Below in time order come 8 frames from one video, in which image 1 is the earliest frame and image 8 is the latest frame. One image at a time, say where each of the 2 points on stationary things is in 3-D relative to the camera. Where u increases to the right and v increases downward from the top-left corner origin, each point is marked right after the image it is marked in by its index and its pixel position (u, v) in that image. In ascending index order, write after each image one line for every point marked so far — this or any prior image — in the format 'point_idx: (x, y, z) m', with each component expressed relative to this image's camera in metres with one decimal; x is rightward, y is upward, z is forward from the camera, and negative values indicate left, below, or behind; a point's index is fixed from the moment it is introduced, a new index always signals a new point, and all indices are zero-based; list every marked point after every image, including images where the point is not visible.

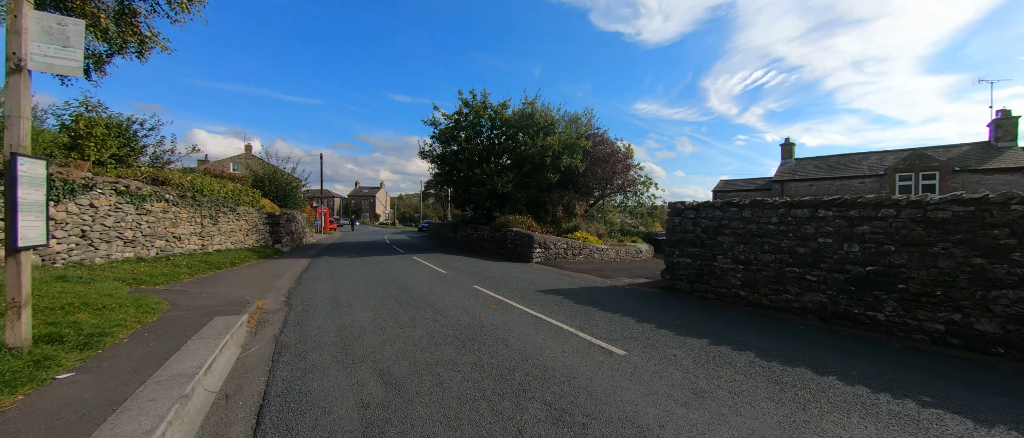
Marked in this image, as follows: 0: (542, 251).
0: (+1.3, -1.4, +14.9) m
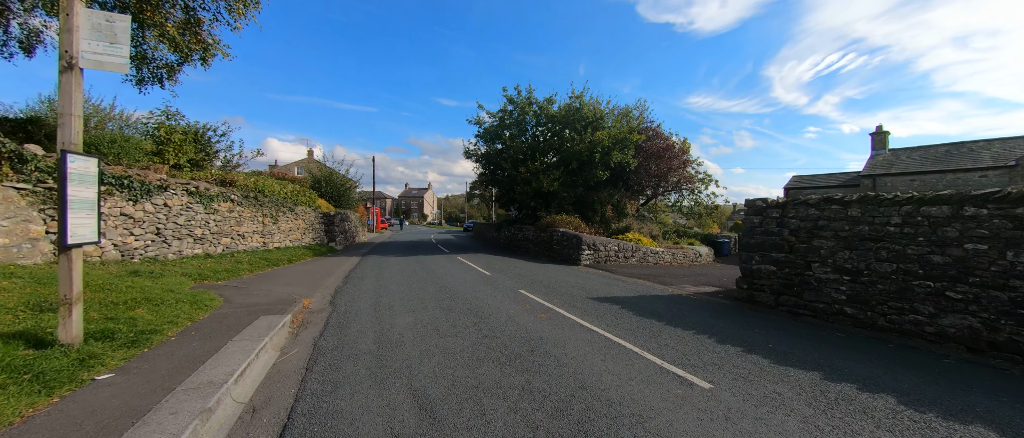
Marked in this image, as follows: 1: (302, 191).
0: (+3.2, -1.4, +14.0) m
1: (-10.8, +1.4, +17.7) m
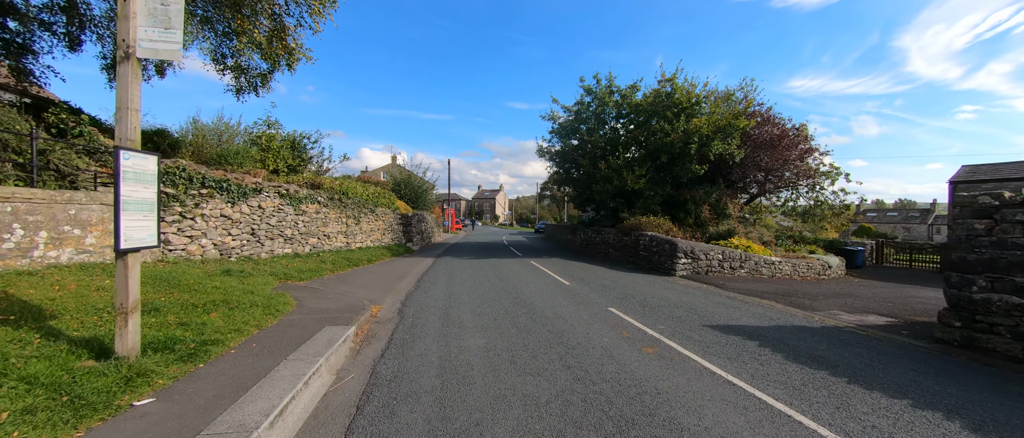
0: (+6.0, -1.5, +11.8) m
1: (-6.9, +1.4, +18.4) m
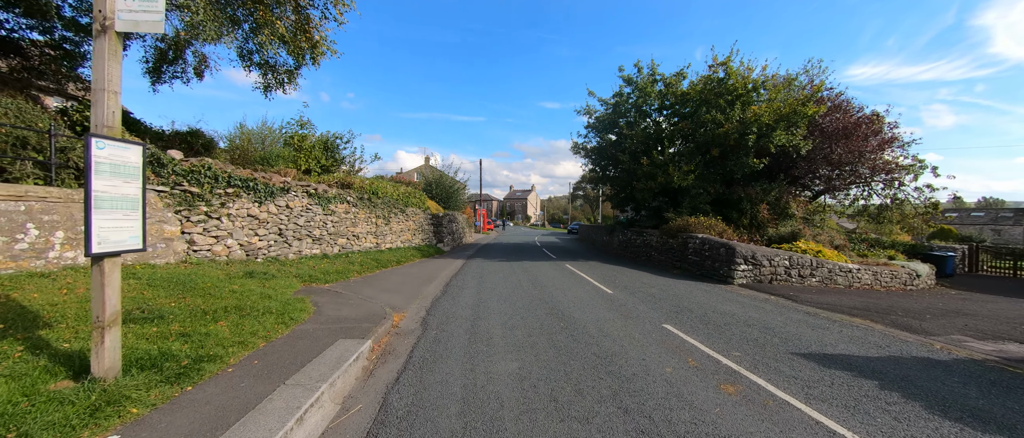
0: (+7.1, -1.5, +10.4) m
1: (-5.2, +1.4, +18.1) m
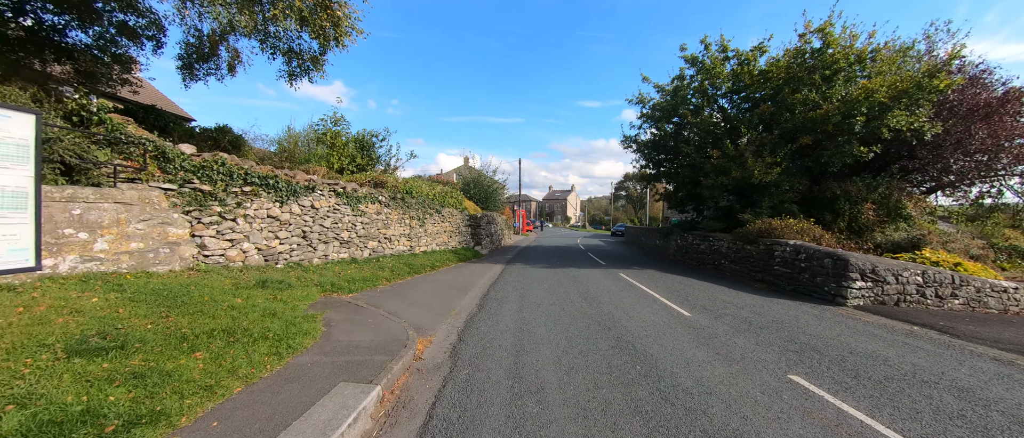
0: (+8.3, -1.6, +8.1) m
1: (-3.1, +1.3, +17.1) m
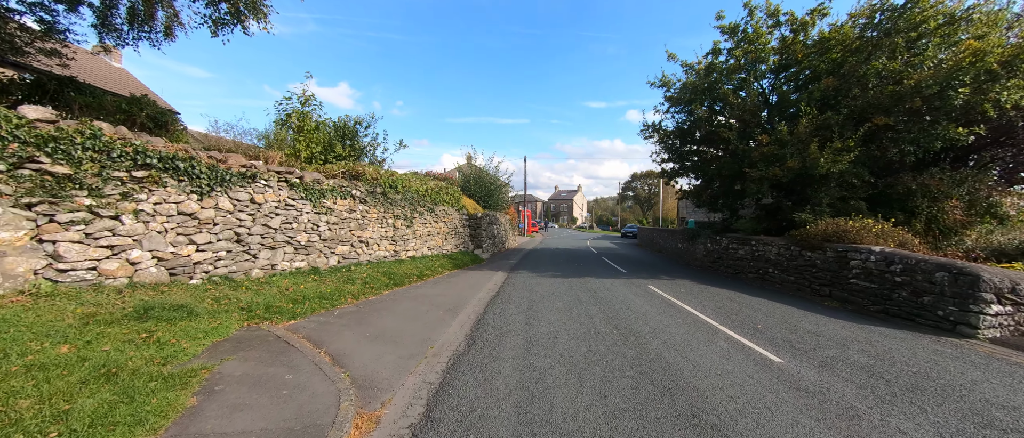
0: (+8.3, -1.6, +5.8) m
1: (-2.9, +1.3, +15.0) m
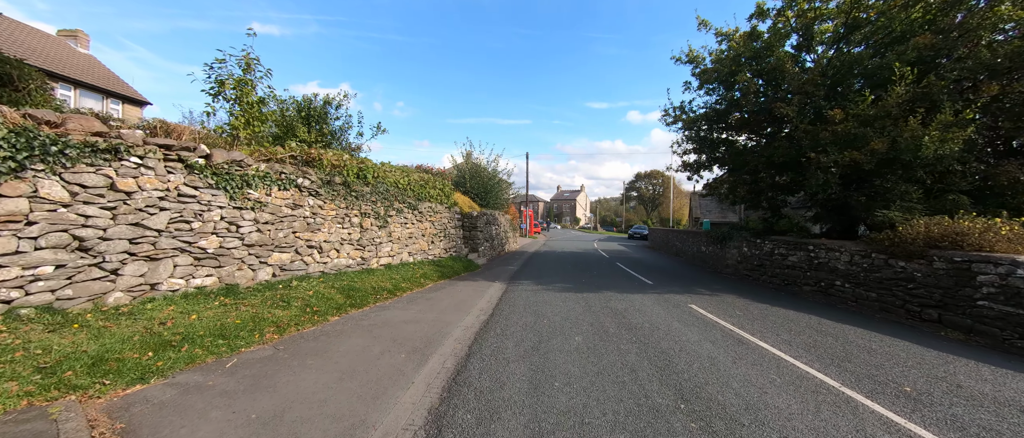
0: (+8.3, -1.5, +3.5) m
1: (-2.9, +1.4, +12.7) m
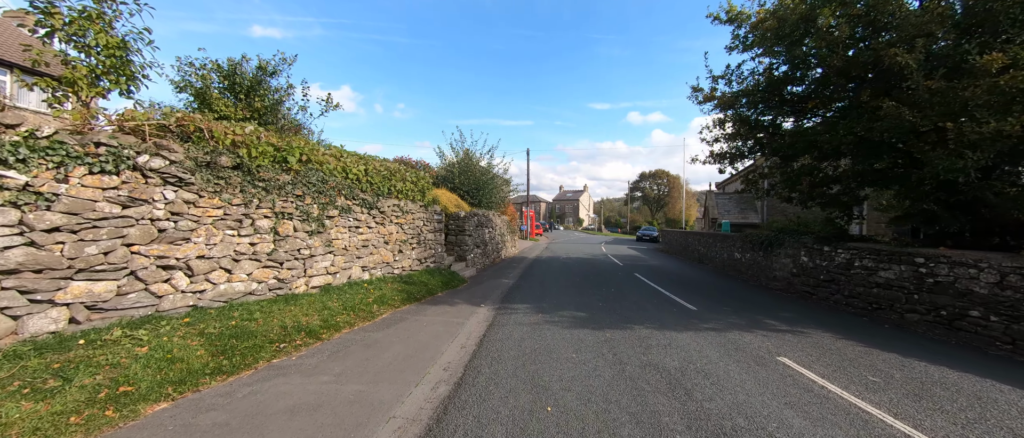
0: (+8.0, -1.5, +0.8) m
1: (-3.1, +1.3, +10.1) m
